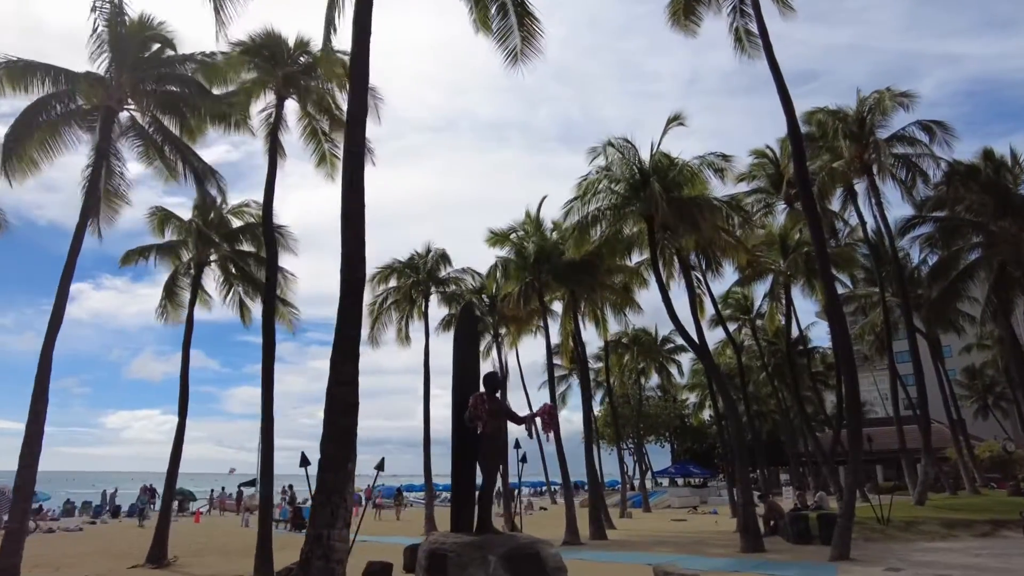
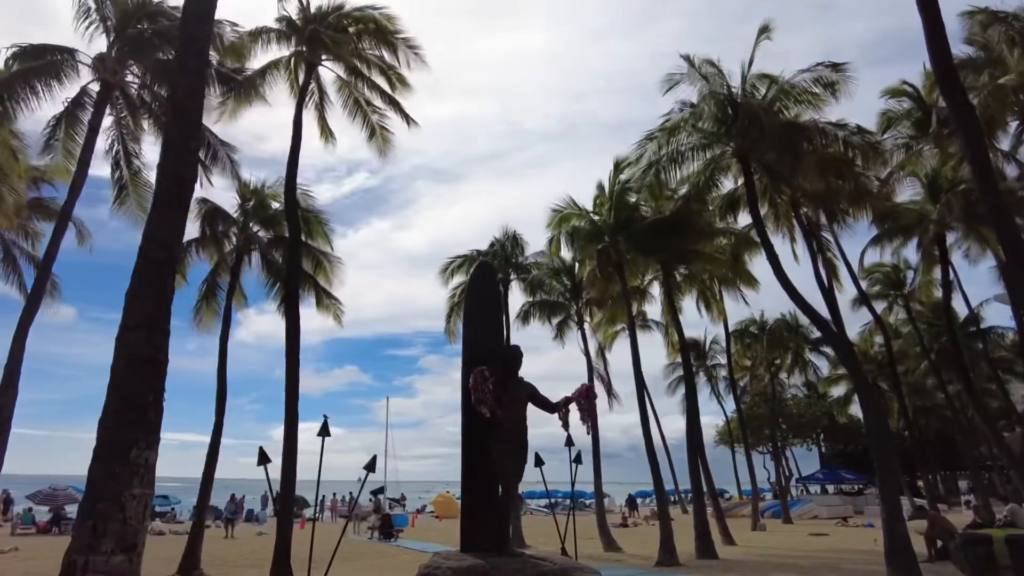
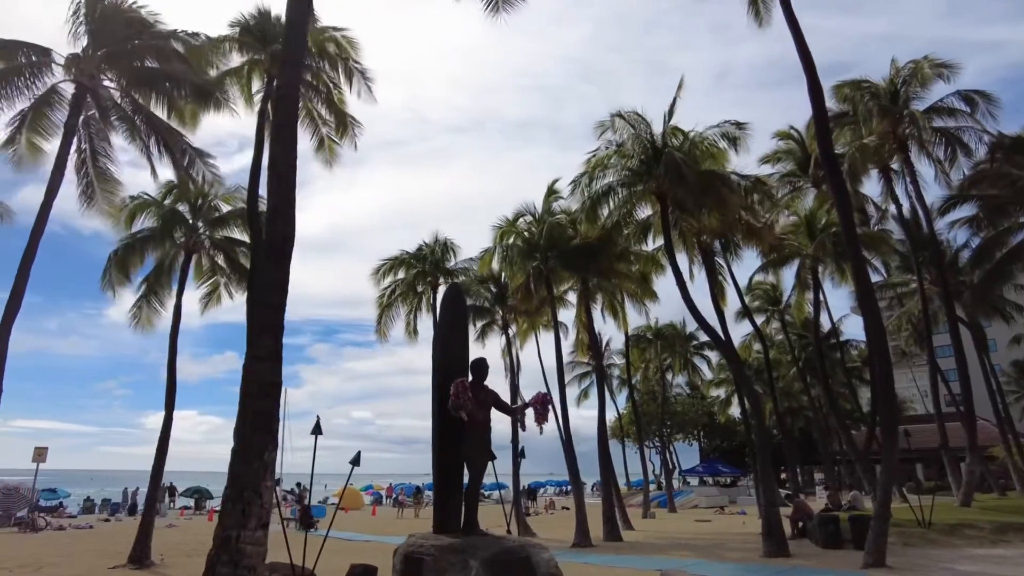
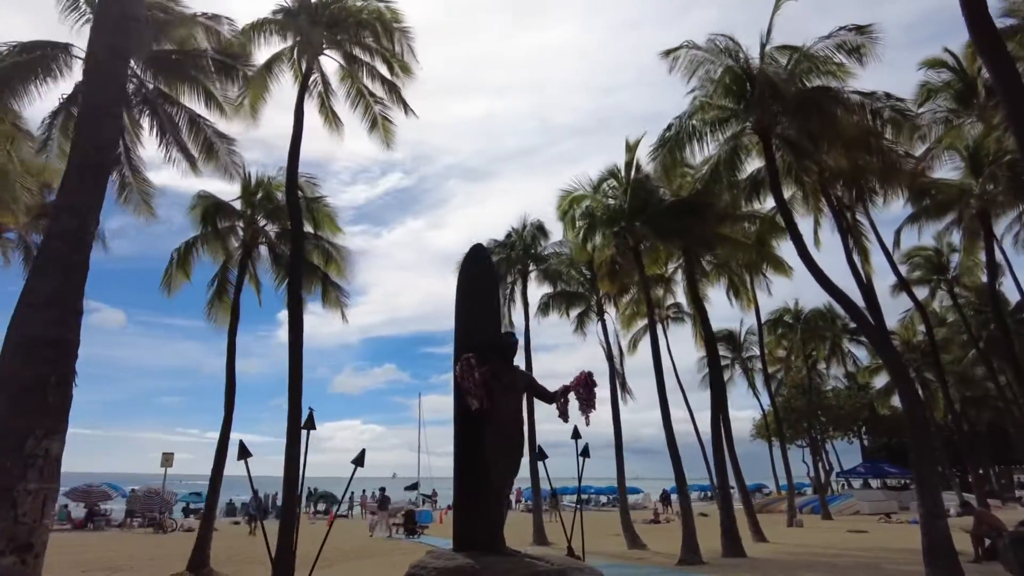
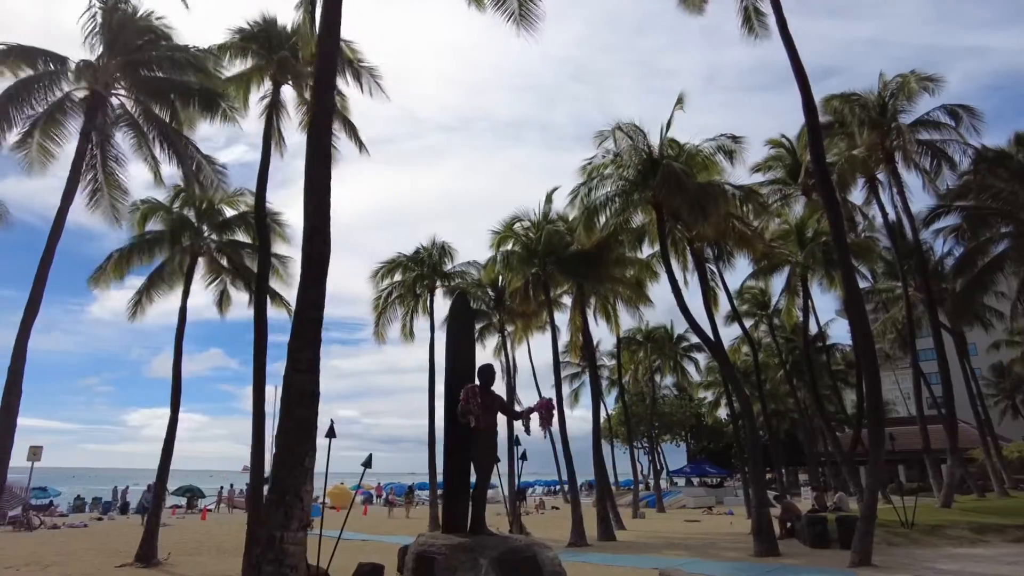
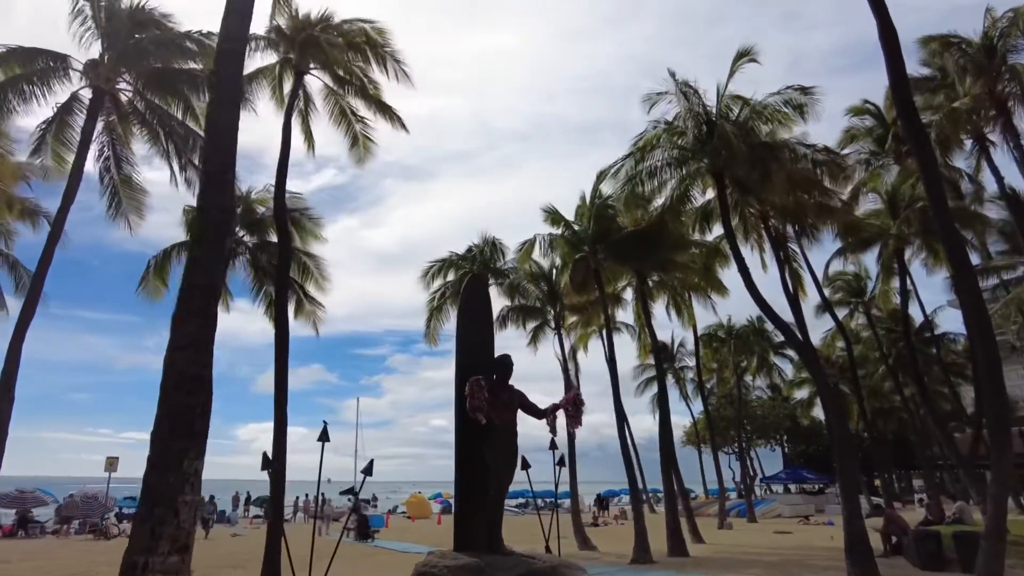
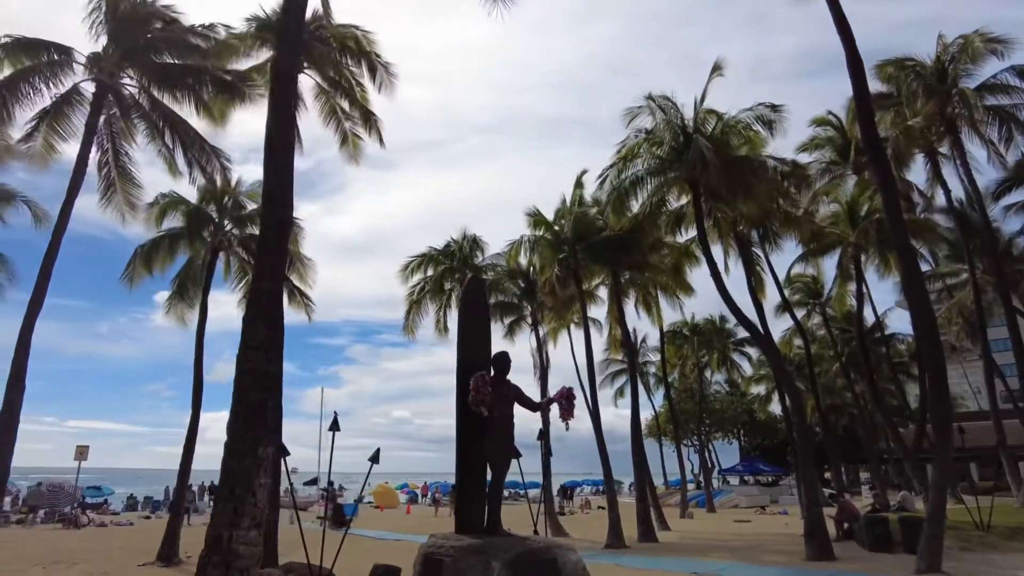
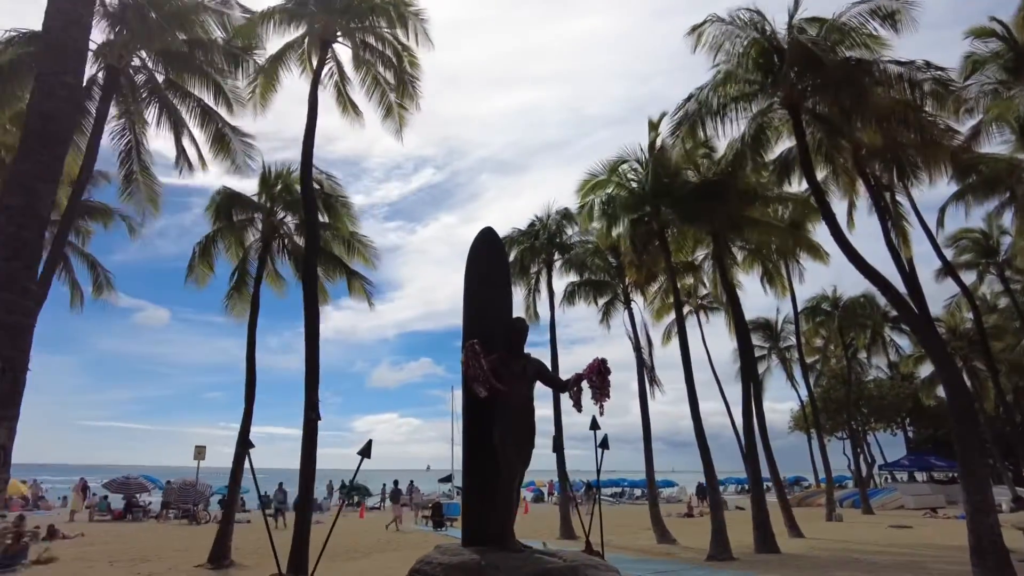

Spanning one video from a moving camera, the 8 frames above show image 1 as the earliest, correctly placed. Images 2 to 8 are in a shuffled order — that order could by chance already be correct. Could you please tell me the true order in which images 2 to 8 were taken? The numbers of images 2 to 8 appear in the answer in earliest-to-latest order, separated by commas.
5, 3, 7, 6, 2, 4, 8
